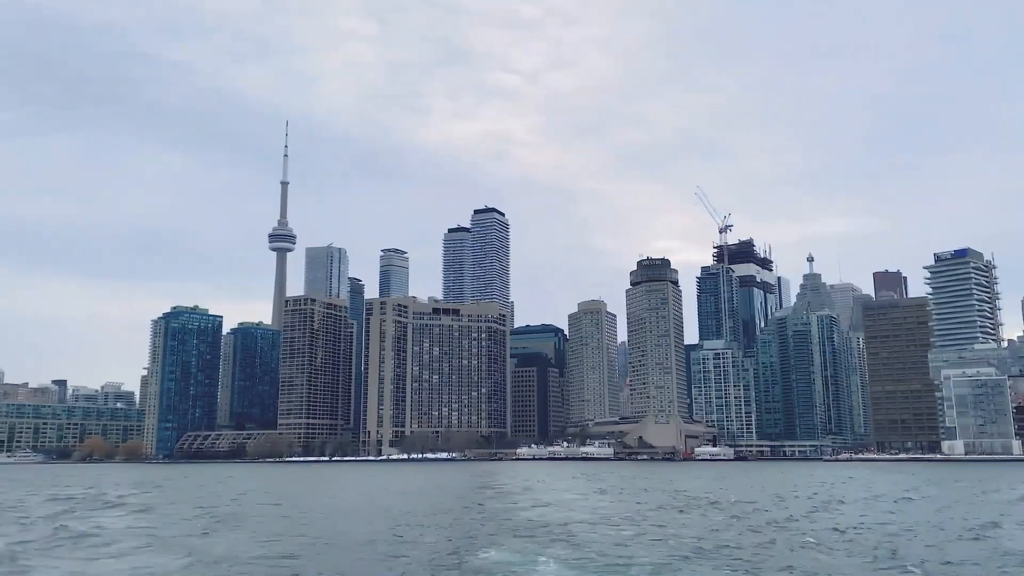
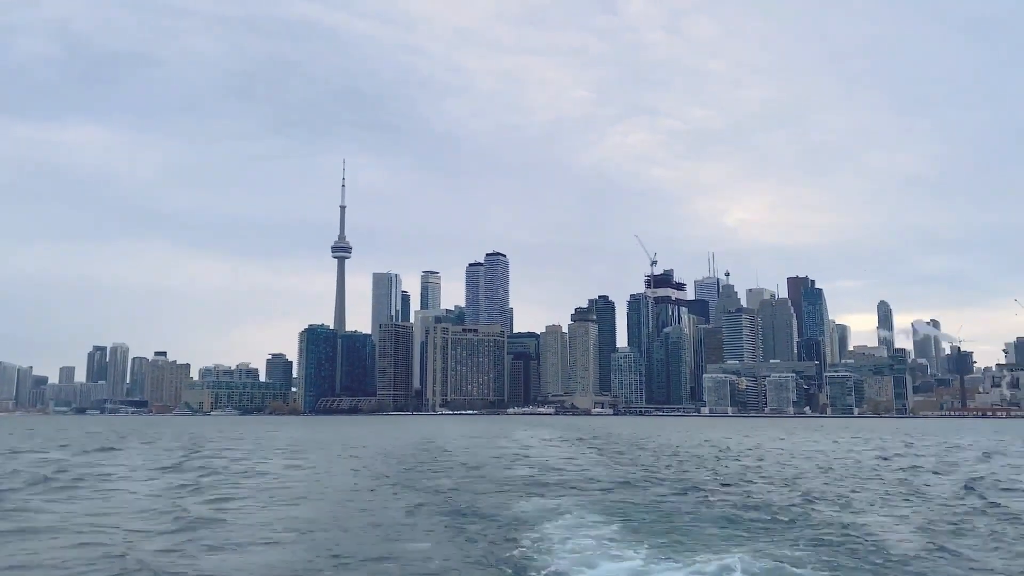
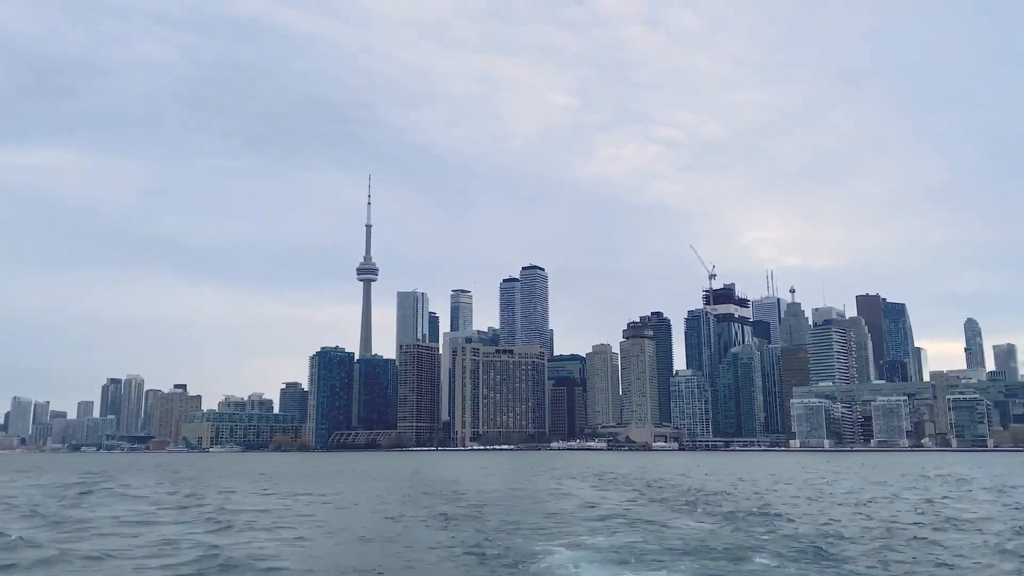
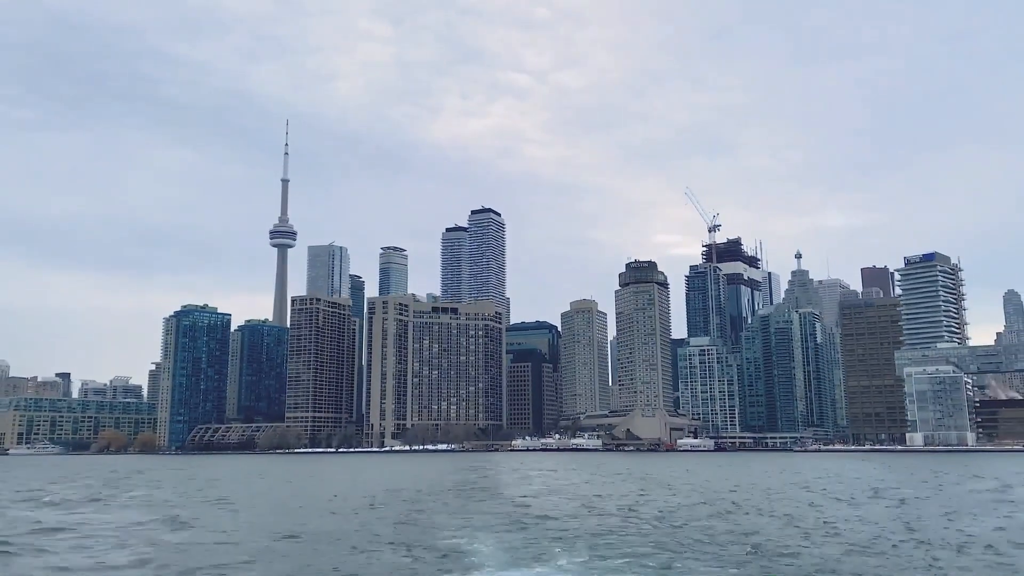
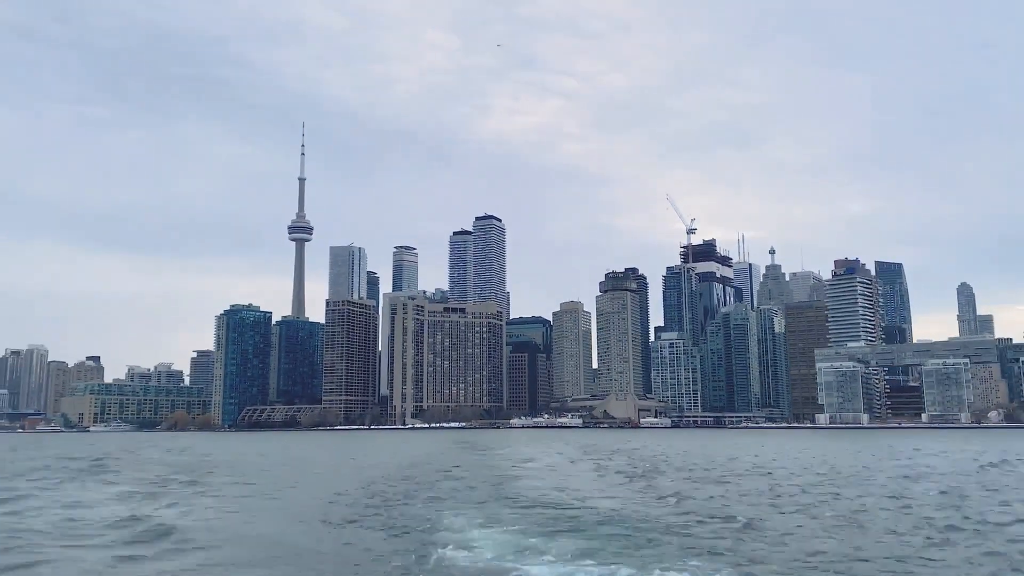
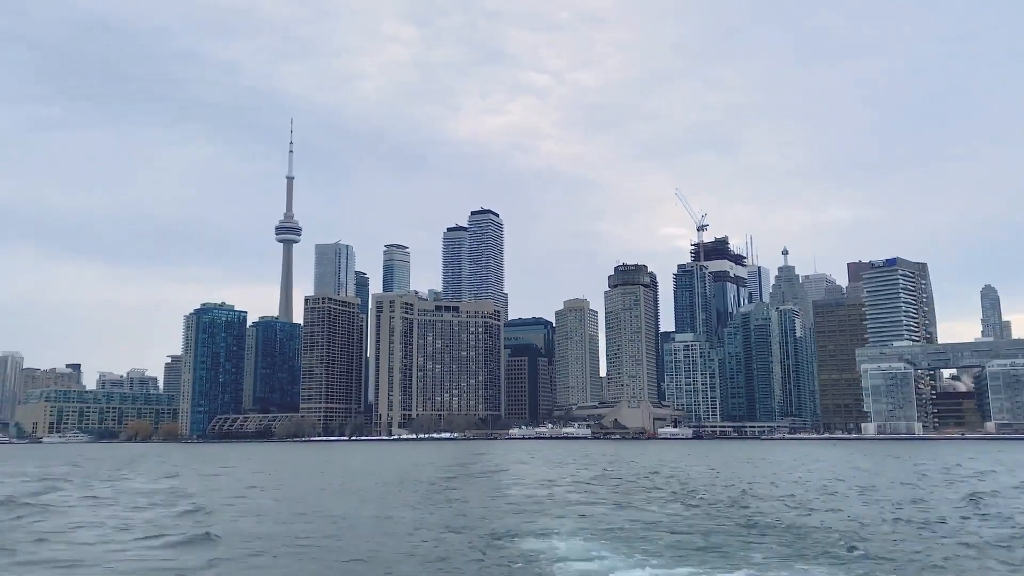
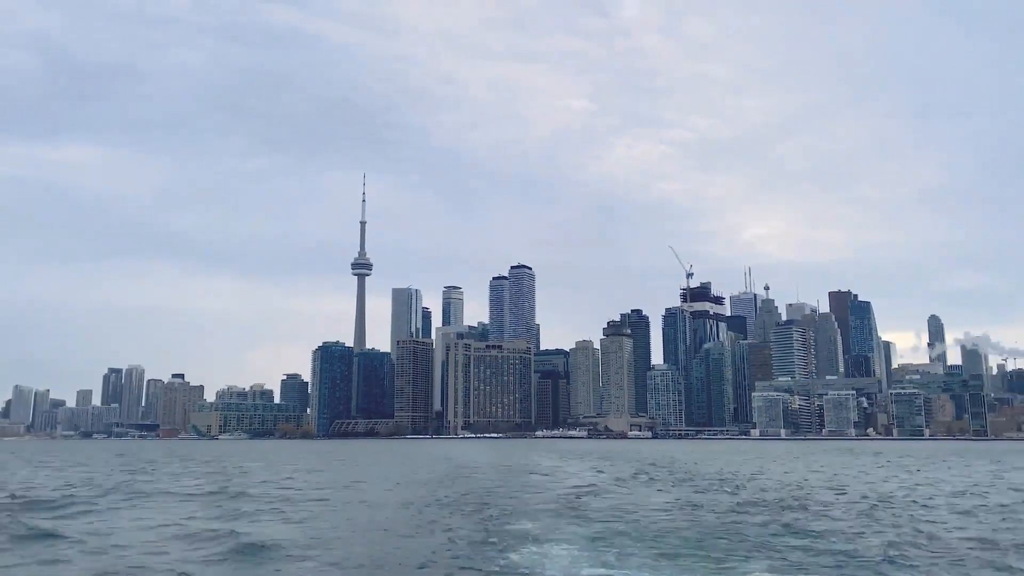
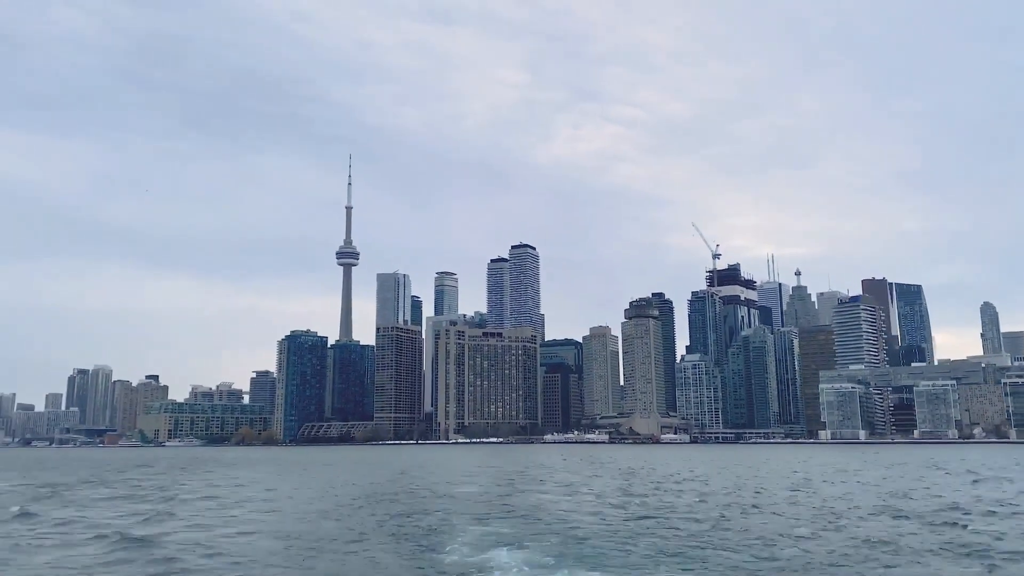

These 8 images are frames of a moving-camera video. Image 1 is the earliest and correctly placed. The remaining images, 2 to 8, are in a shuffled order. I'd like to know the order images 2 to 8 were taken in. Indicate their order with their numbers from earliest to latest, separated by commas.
4, 6, 5, 8, 3, 7, 2
